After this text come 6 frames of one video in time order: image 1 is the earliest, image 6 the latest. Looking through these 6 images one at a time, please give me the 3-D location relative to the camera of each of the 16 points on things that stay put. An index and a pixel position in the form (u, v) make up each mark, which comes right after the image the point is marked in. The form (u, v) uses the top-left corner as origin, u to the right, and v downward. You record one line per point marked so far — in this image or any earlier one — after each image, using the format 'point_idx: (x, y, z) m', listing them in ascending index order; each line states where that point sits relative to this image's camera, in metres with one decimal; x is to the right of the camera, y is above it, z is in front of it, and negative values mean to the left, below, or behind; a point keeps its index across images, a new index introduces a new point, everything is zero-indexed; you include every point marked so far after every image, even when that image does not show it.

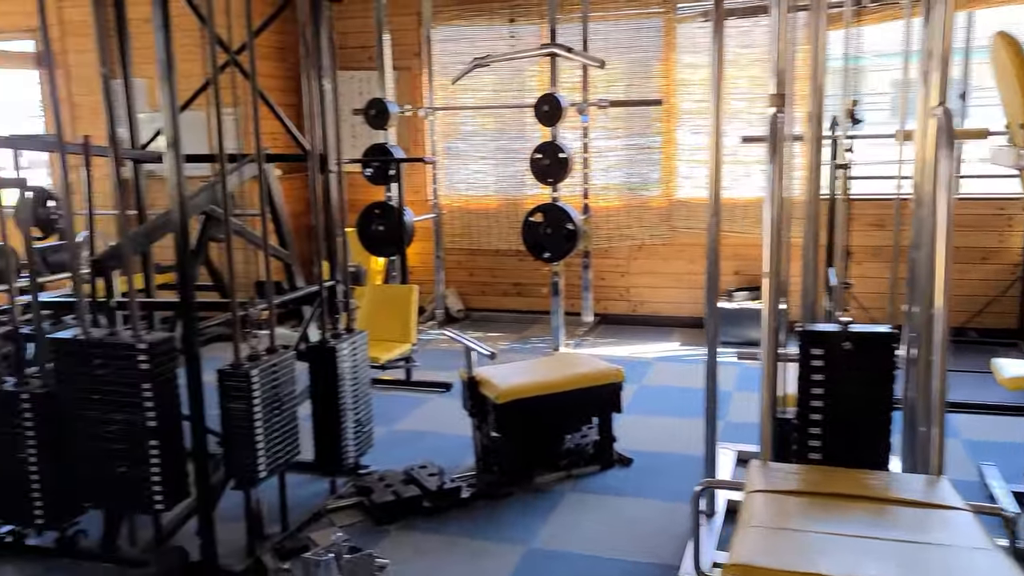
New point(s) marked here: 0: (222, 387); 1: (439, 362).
0: (-0.9, -0.3, +2.5) m
1: (-0.4, -0.4, +5.1) m
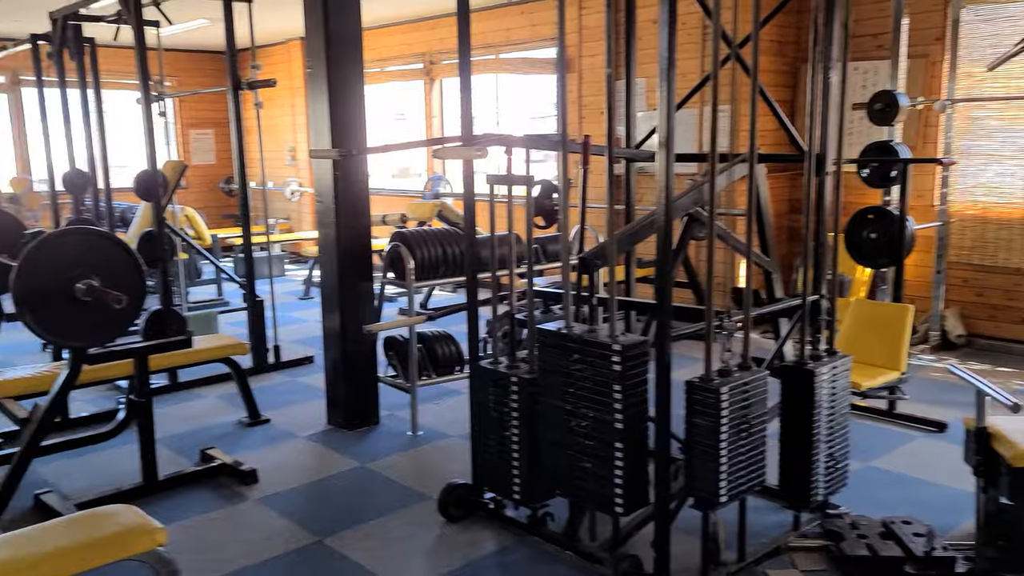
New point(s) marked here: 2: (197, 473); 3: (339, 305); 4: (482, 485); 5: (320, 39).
0: (+0.5, -0.3, +2.4) m
1: (+2.2, -0.6, +4.4) m
2: (-1.2, -0.7, +3.3) m
3: (-0.8, -0.1, +3.8) m
4: (-0.1, -0.7, +2.9) m
5: (-0.8, +1.1, +3.6) m
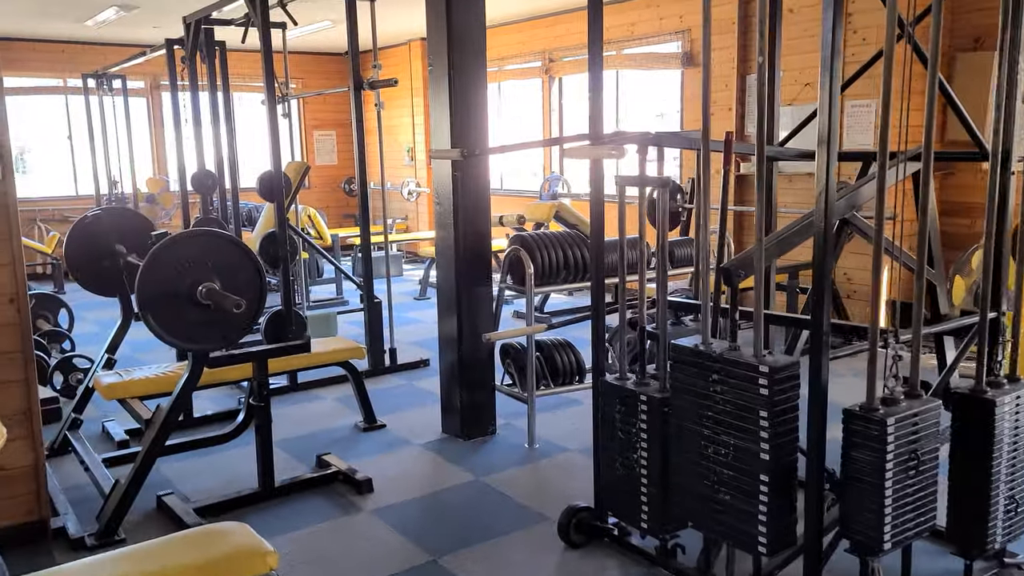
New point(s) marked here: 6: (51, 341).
0: (+0.8, -0.4, +2.1) m
1: (+2.8, -0.6, +3.8) m
2: (-0.8, -0.7, +3.2) m
3: (-0.2, -0.1, +3.7) m
4: (+0.3, -0.7, +2.7) m
5: (-0.3, +1.1, +3.5) m
6: (-2.8, -0.3, +5.0) m
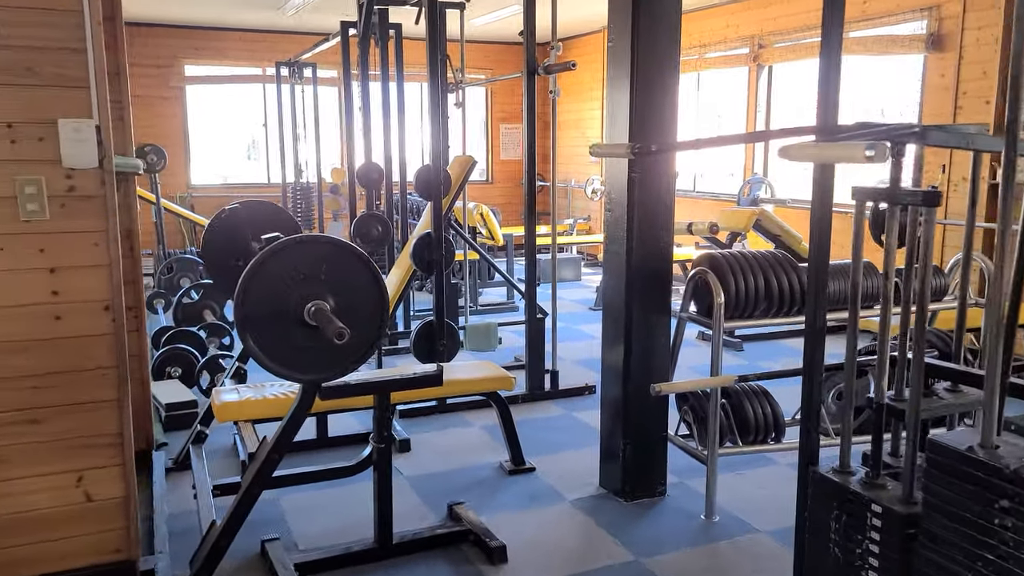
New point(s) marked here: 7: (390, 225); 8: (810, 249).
0: (+1.1, -0.5, +1.2) m
1: (+3.4, -0.9, +2.5) m
2: (-0.2, -0.8, +2.7) m
3: (+0.4, -0.2, +3.0) m
4: (+0.7, -0.8, +2.0) m
5: (+0.4, +1.0, +2.9) m
6: (-1.8, -0.3, +4.9) m
7: (-0.7, +0.4, +5.1) m
8: (+0.7, +0.1, +2.0) m
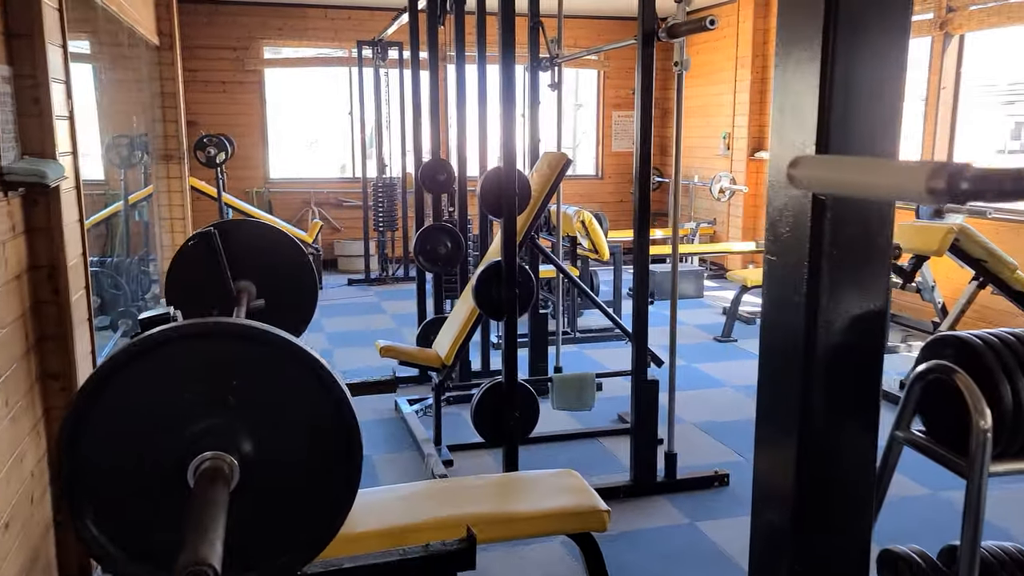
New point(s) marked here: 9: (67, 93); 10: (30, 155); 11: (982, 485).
0: (+1.1, -0.8, -0.1) m
1: (+3.4, -1.2, +0.9) m
2: (-0.1, -1.0, +1.6) m
3: (+0.6, -0.4, +1.8) m
4: (+0.7, -1.1, +0.7) m
5: (+0.6, +0.8, +1.6) m
6: (-1.3, -0.4, +3.9) m
7: (-0.2, +0.2, +4.0) m
8: (+0.8, -0.1, +0.7) m
9: (-1.3, +0.6, +2.4) m
10: (-1.2, +0.3, +2.1) m
11: (+0.8, -0.4, +1.5) m
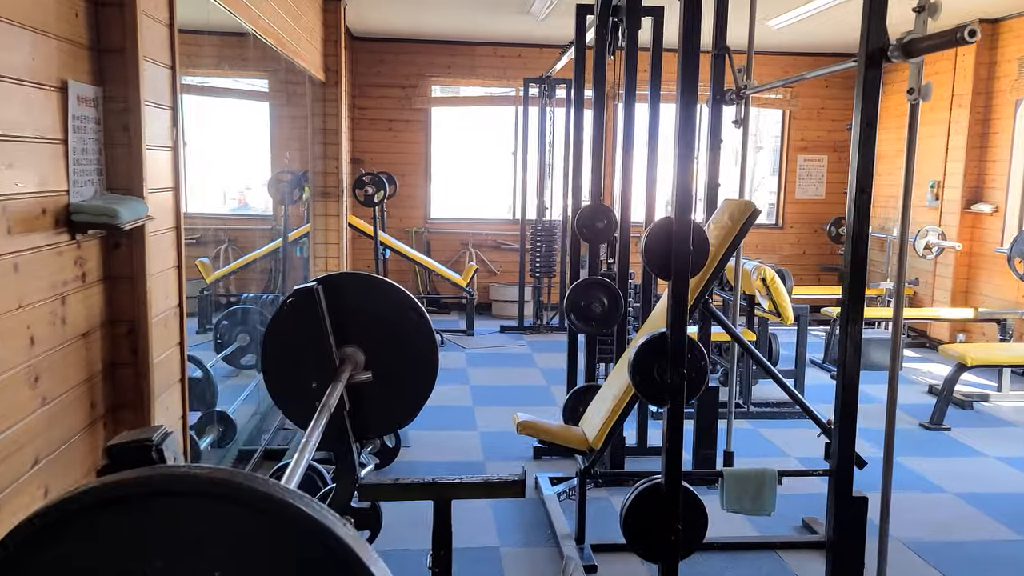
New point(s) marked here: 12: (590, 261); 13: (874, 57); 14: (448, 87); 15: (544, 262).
0: (+0.9, -0.9, -0.8) m
1: (+3.4, -1.4, -0.3) m
2: (+0.1, -1.1, +1.0) m
3: (+0.8, -0.6, +1.1) m
4: (+0.7, -1.2, 0.0) m
5: (+0.9, +0.6, +1.0) m
6: (-0.6, -0.6, +3.6) m
7: (+0.5, 0.0, +3.5) m
8: (+0.8, -0.3, 0.0) m
9: (-0.9, +0.4, +2.1) m
10: (-0.9, +0.2, +1.8) m
11: (+1.0, -0.5, +0.7) m
12: (+0.3, +0.1, +3.6) m
13: (+1.0, +0.6, +2.3) m
14: (-0.6, +1.9, +7.9) m
15: (+0.3, +0.2, +6.9) m
